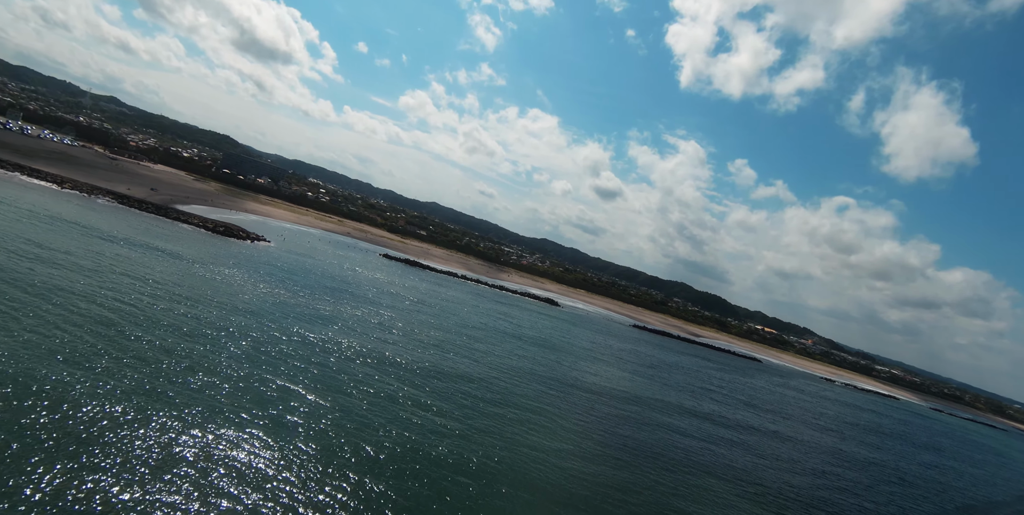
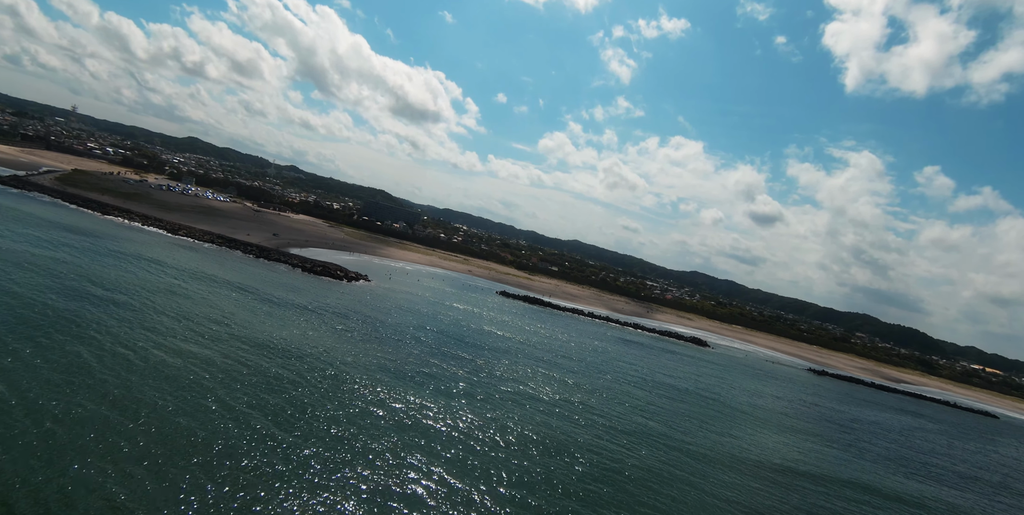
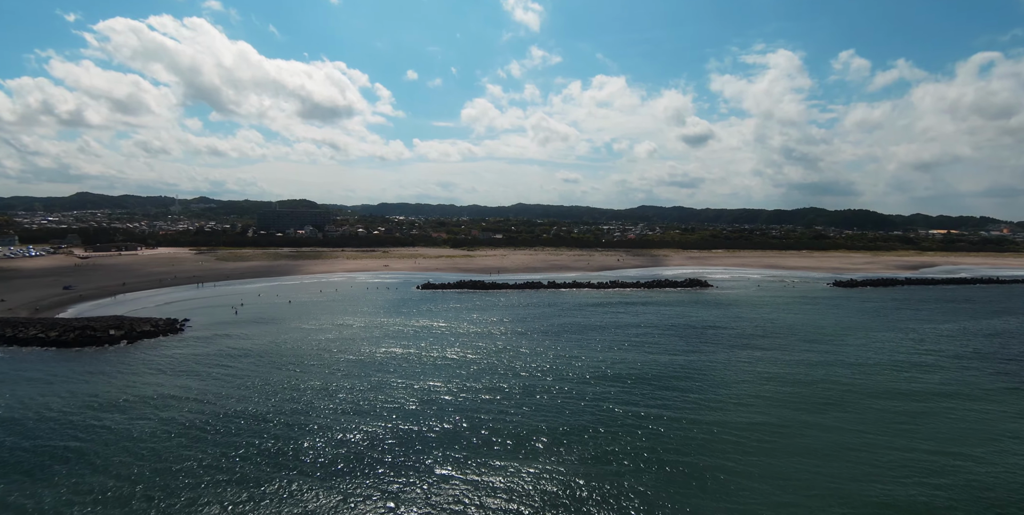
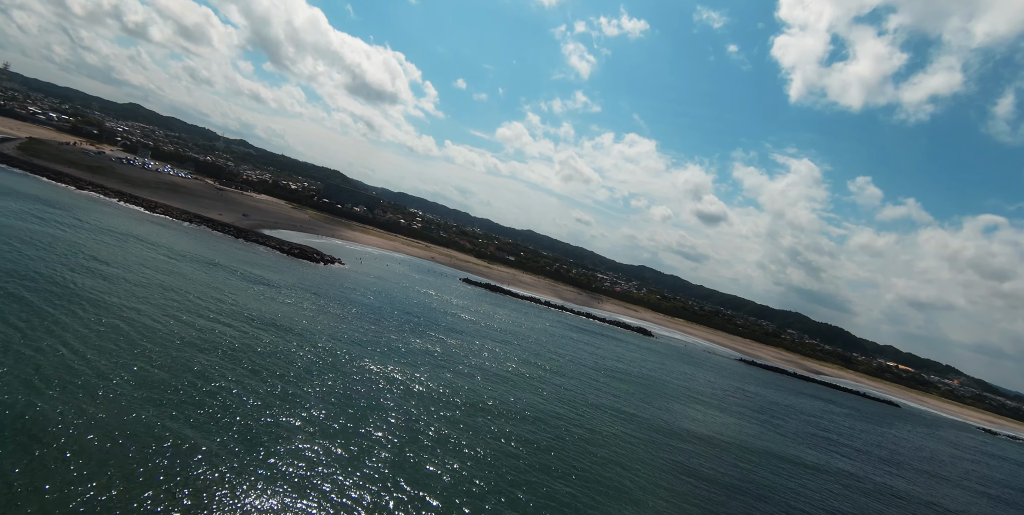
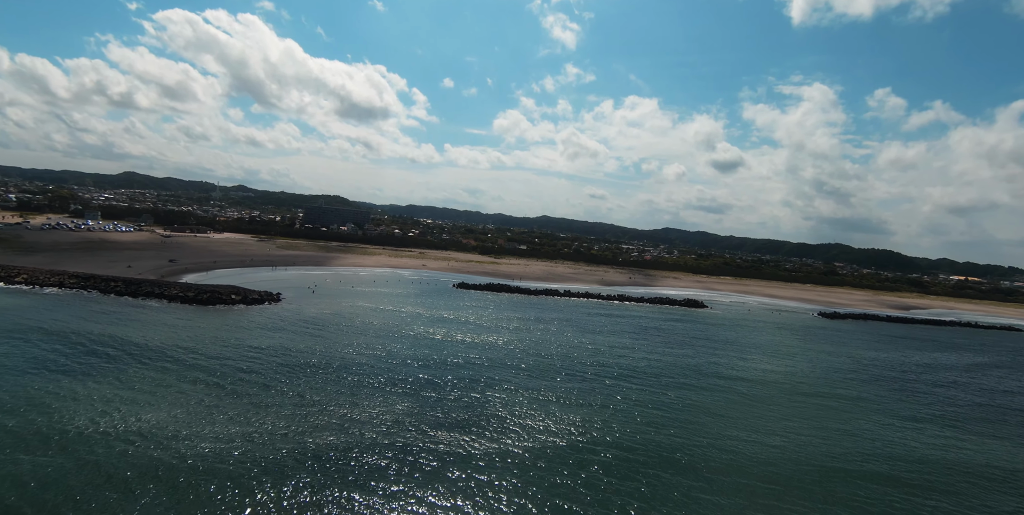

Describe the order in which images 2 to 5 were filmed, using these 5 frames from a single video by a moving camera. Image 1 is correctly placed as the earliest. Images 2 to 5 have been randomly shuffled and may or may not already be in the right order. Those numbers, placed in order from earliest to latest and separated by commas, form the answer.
4, 2, 5, 3
